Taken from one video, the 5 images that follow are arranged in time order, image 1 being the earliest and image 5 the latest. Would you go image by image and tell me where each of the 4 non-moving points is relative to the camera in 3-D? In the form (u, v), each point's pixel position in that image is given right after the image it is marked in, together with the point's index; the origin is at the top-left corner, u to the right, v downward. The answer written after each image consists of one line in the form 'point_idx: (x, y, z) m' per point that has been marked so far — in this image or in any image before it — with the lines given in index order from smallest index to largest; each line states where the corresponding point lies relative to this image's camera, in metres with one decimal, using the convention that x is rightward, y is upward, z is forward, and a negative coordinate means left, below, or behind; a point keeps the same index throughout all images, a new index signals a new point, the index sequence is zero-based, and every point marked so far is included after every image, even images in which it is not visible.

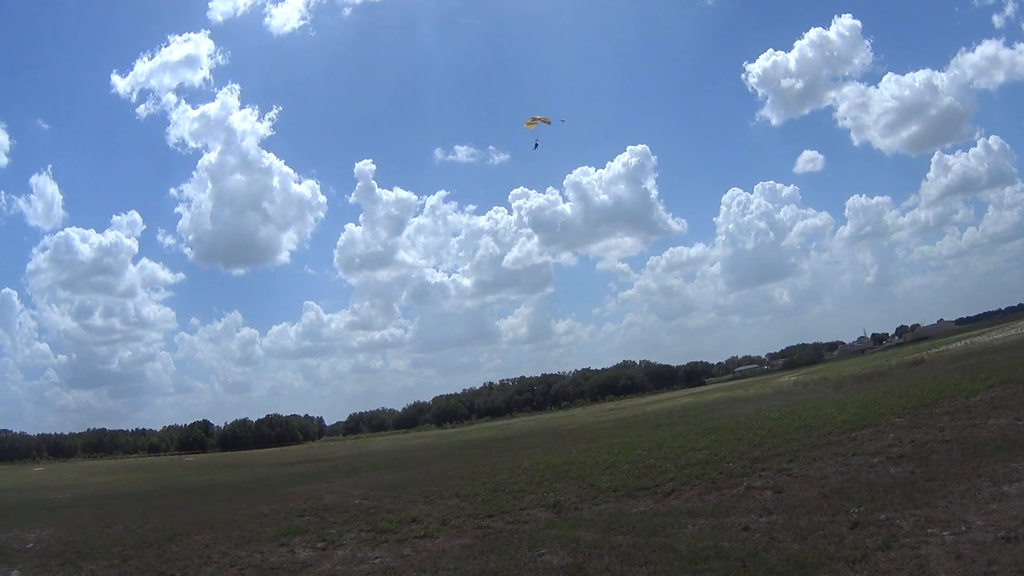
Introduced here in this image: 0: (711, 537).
0: (+4.7, -5.9, +18.6) m
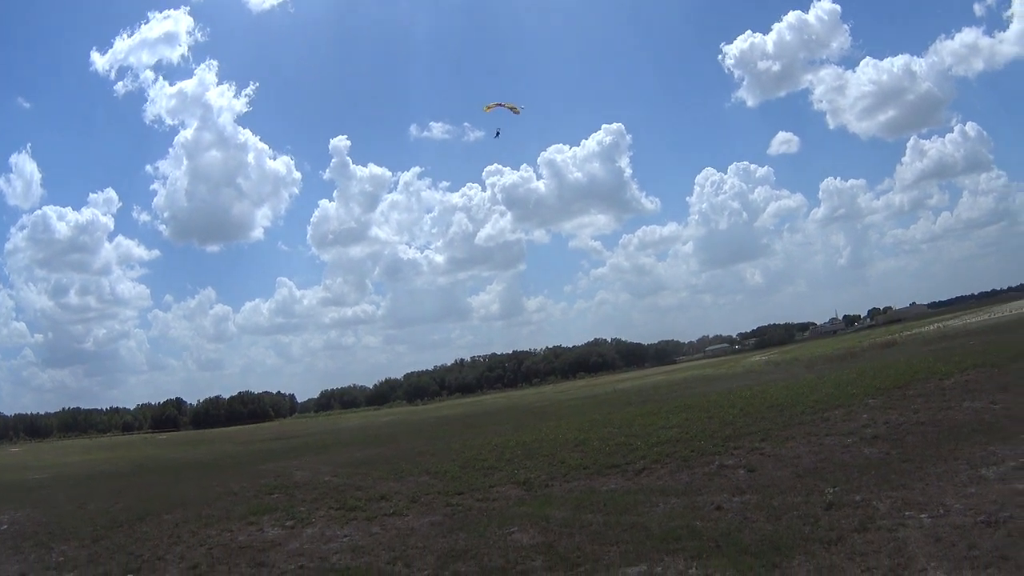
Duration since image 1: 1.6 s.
0: (+4.0, -5.3, +18.4) m
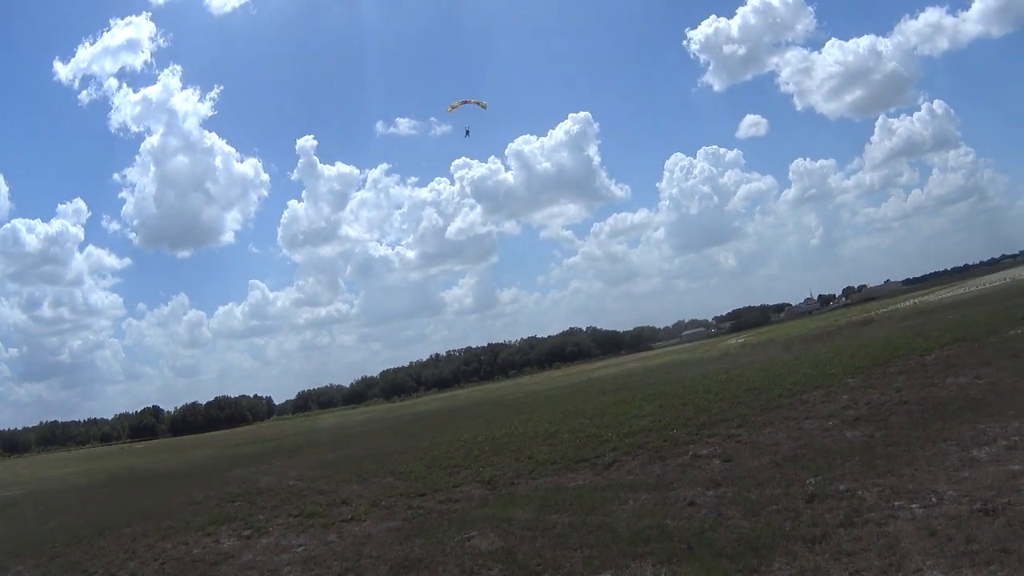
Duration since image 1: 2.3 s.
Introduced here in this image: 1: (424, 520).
0: (+3.1, -4.9, +17.2) m
1: (-2.2, -5.8, +19.6) m
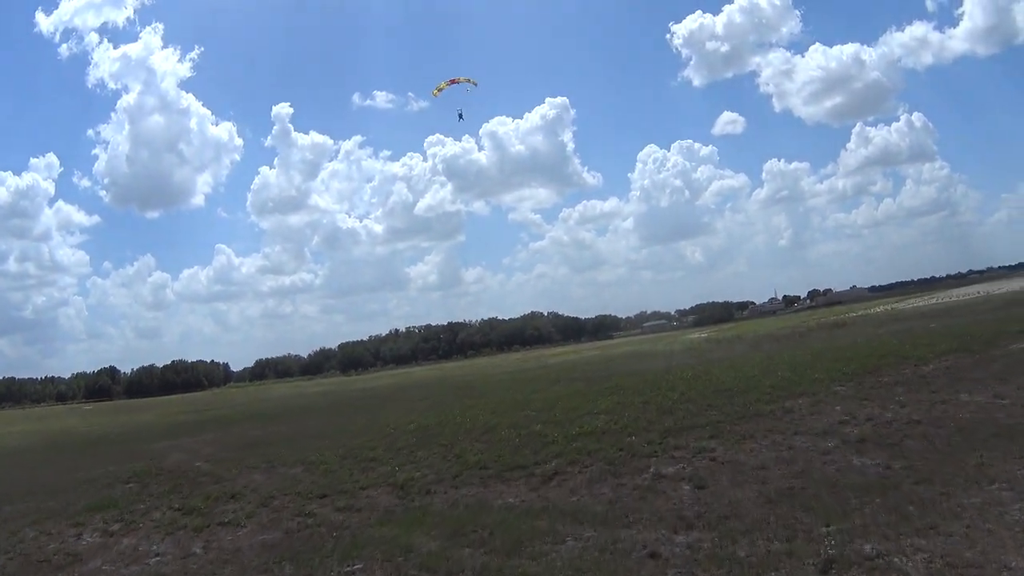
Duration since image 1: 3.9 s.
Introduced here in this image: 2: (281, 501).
0: (+1.5, -4.3, +13.2) m
1: (-3.9, -4.8, +15.4) m
2: (-5.7, -5.3, +19.6) m
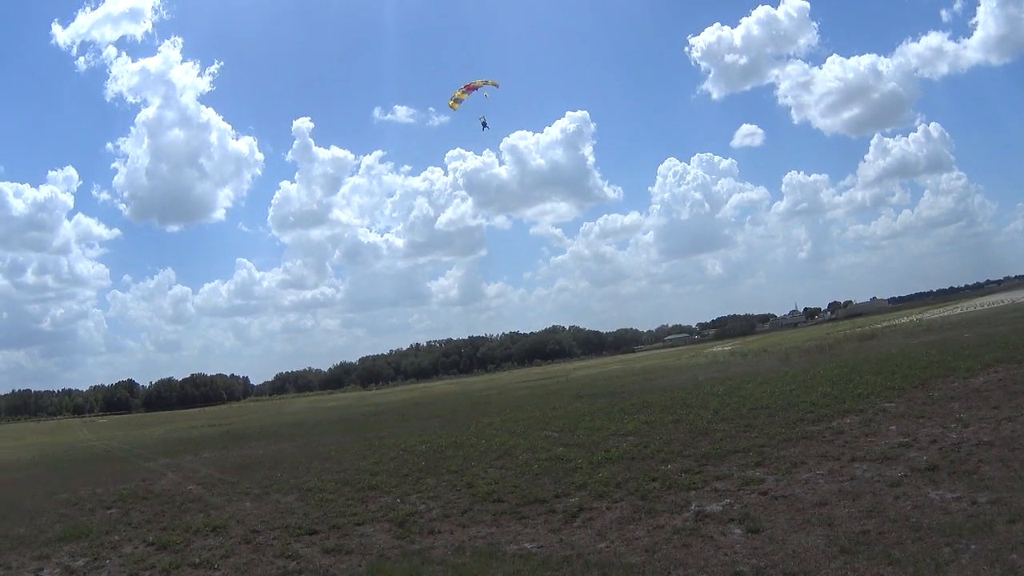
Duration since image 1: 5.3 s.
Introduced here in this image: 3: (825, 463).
0: (+1.7, -4.4, +10.9) m
1: (-3.7, -4.9, +13.2) m
2: (-5.3, -5.5, +17.5) m
3: (+7.2, -4.0, +18.8) m
